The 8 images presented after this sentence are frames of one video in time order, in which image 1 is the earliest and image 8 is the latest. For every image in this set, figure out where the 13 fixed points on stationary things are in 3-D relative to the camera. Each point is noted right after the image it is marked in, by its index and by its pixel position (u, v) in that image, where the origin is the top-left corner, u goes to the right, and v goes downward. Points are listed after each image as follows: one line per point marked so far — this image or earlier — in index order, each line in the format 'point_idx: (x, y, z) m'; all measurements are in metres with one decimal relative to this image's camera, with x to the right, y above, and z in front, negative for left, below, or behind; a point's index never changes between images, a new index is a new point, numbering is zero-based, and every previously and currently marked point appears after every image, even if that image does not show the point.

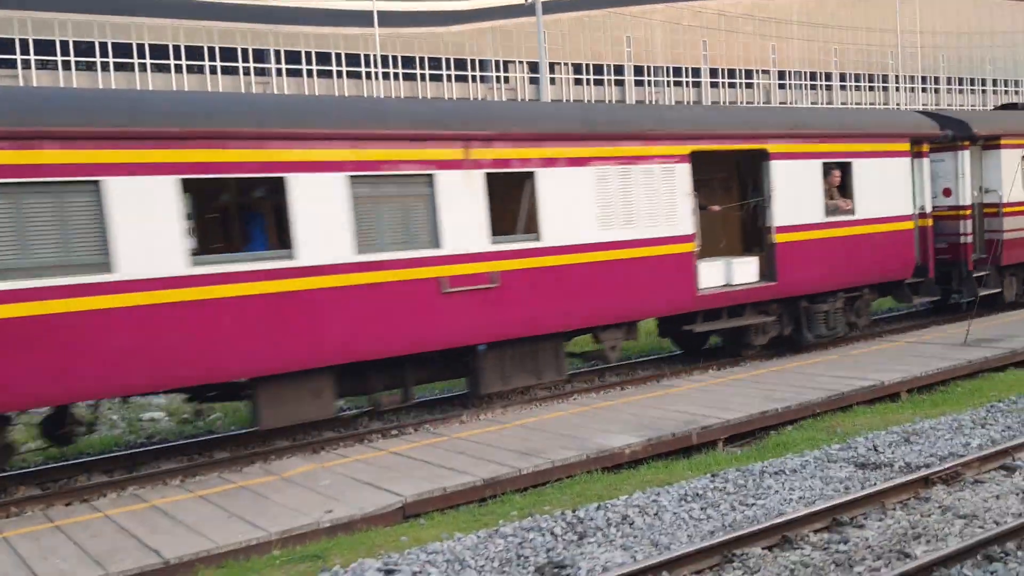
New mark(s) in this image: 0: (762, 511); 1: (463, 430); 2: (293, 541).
0: (+1.4, -1.3, +5.7) m
1: (-0.4, -1.2, +8.1) m
2: (-1.3, -1.4, +5.6) m
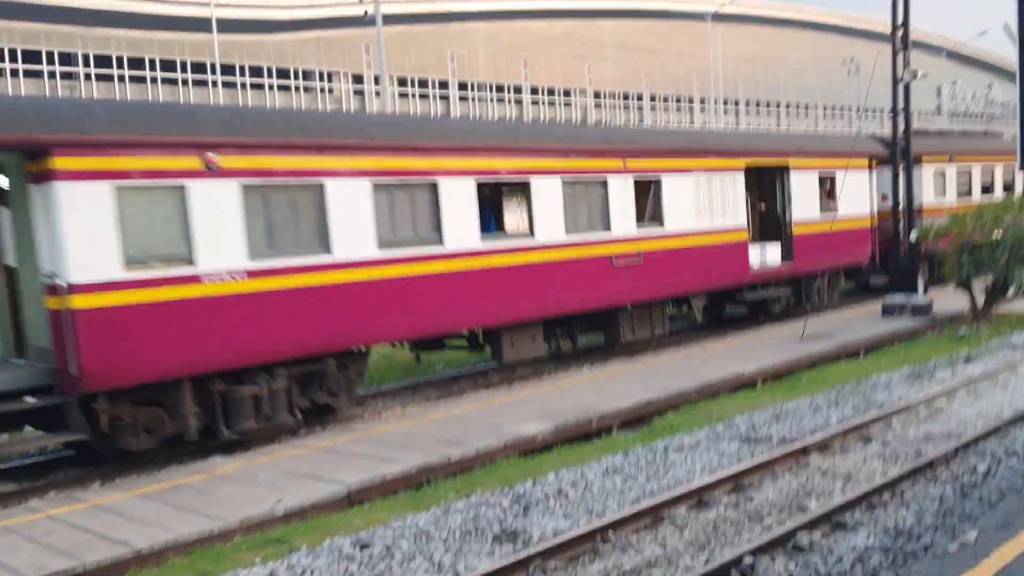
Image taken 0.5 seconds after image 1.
0: (+1.1, -1.3, +6.5) m
1: (-1.2, -1.3, +8.5) m
2: (-1.6, -1.5, +5.9) m
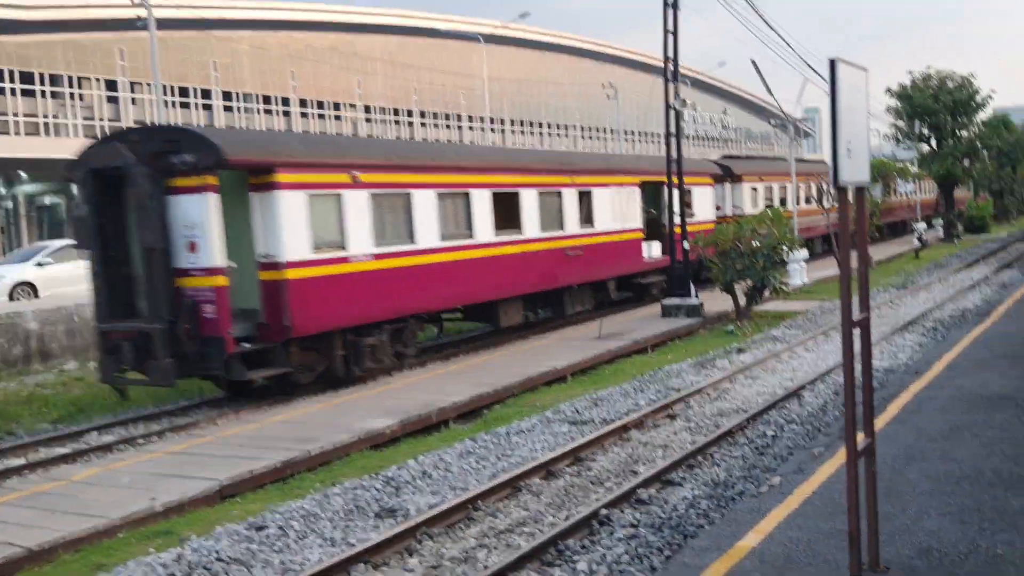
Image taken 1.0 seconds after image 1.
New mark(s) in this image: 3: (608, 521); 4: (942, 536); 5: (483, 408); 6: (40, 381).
0: (+0.1, -1.3, +7.3) m
1: (-2.6, -1.3, +8.7) m
2: (-2.4, -1.5, +6.1) m
3: (+0.6, -1.4, +5.8) m
4: (+2.1, -1.2, +4.7) m
5: (-0.2, -1.1, +9.6) m
6: (-6.7, -1.3, +13.8) m
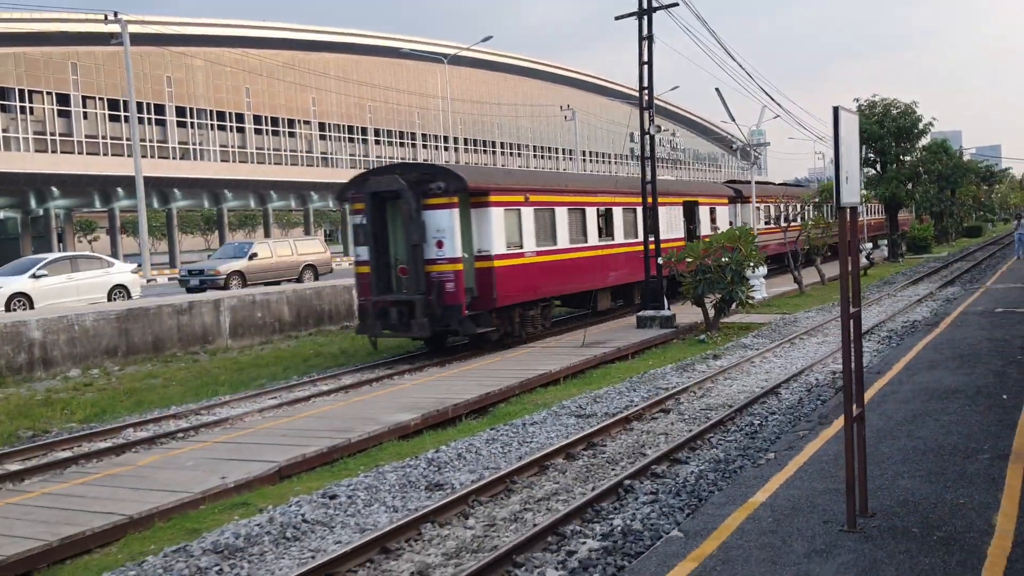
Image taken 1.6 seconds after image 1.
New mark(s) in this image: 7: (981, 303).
0: (+0.2, -1.3, +8.3) m
1: (-2.5, -1.4, +9.5) m
2: (-2.1, -1.5, +7.0) m
3: (+0.8, -1.4, +6.8) m
4: (+2.4, -1.2, +5.8) m
5: (-0.2, -1.2, +10.6) m
6: (-6.9, -1.5, +14.4) m
7: (+8.8, -0.3, +18.2) m
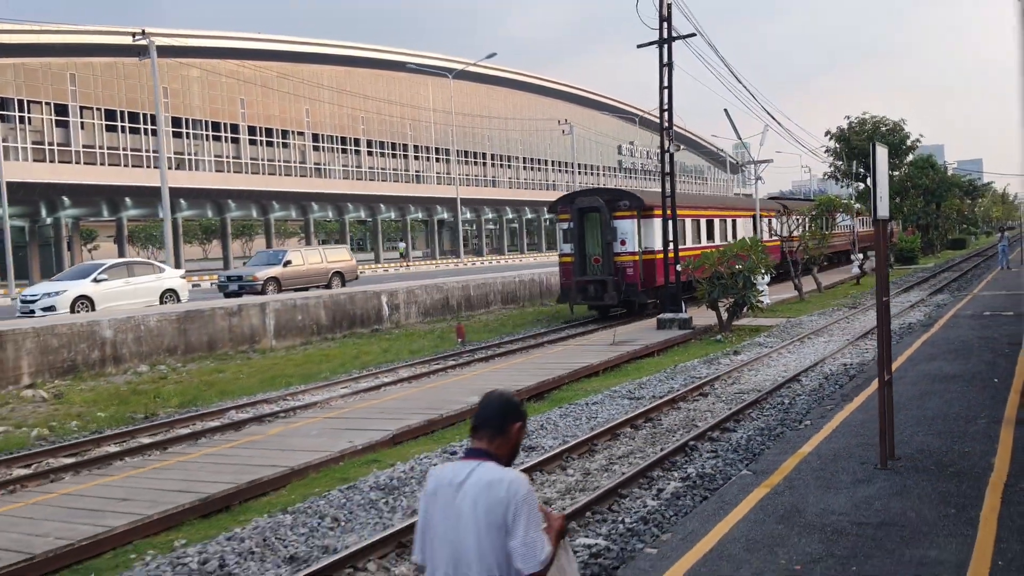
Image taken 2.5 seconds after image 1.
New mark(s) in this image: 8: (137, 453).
0: (+0.9, -1.3, +9.7) m
1: (-1.8, -1.4, +11.0) m
2: (-1.4, -1.5, +8.4) m
3: (+1.6, -1.4, +8.3) m
4: (+3.1, -1.2, +7.3) m
5: (+0.5, -1.2, +12.0) m
6: (-6.3, -1.5, +15.8) m
7: (+9.3, -0.4, +19.9) m
8: (-3.6, -1.6, +9.4) m
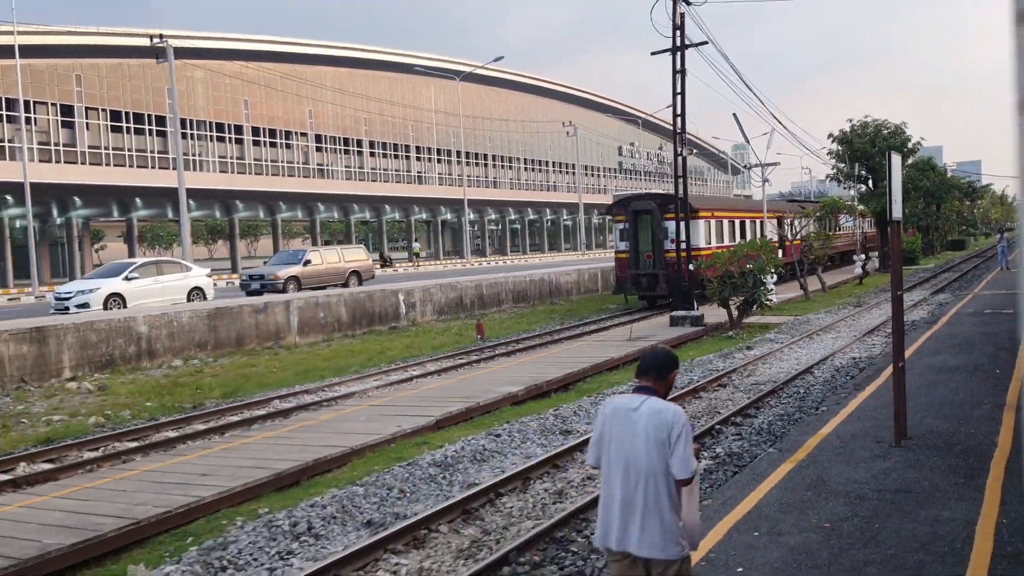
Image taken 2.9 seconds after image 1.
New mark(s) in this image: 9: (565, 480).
0: (+1.3, -1.3, +10.4) m
1: (-1.5, -1.3, +11.7) m
2: (-1.1, -1.4, +9.1) m
3: (+1.9, -1.3, +9.0) m
4: (+3.5, -1.1, +8.0) m
5: (+0.8, -1.2, +12.7) m
6: (-5.9, -1.5, +16.5) m
7: (+9.7, -0.4, +20.6) m
8: (-3.2, -1.5, +10.0) m
9: (+0.4, -1.5, +7.6) m
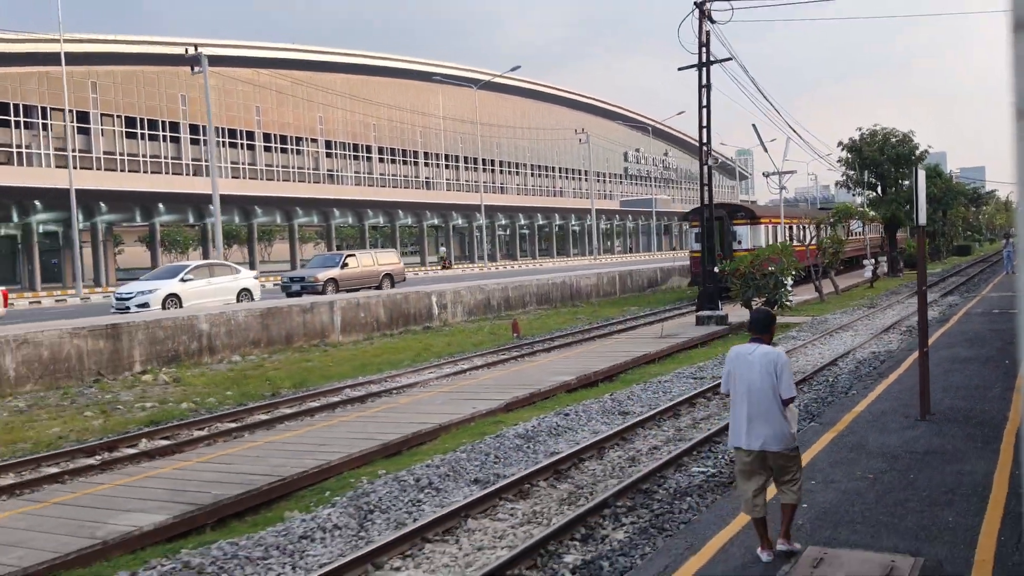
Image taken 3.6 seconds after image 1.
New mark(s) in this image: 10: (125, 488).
0: (+2.0, -1.2, +11.6) m
1: (-0.8, -1.3, +12.9) m
2: (-0.4, -1.4, +10.3) m
3: (+2.6, -1.3, +10.1) m
4: (+4.2, -1.1, +9.2) m
5: (+1.5, -1.2, +13.9) m
6: (-5.2, -1.5, +17.7) m
7: (+10.4, -0.4, +21.7) m
8: (-2.5, -1.5, +11.2) m
9: (+1.1, -1.5, +8.8) m
10: (-3.0, -1.6, +7.6) m
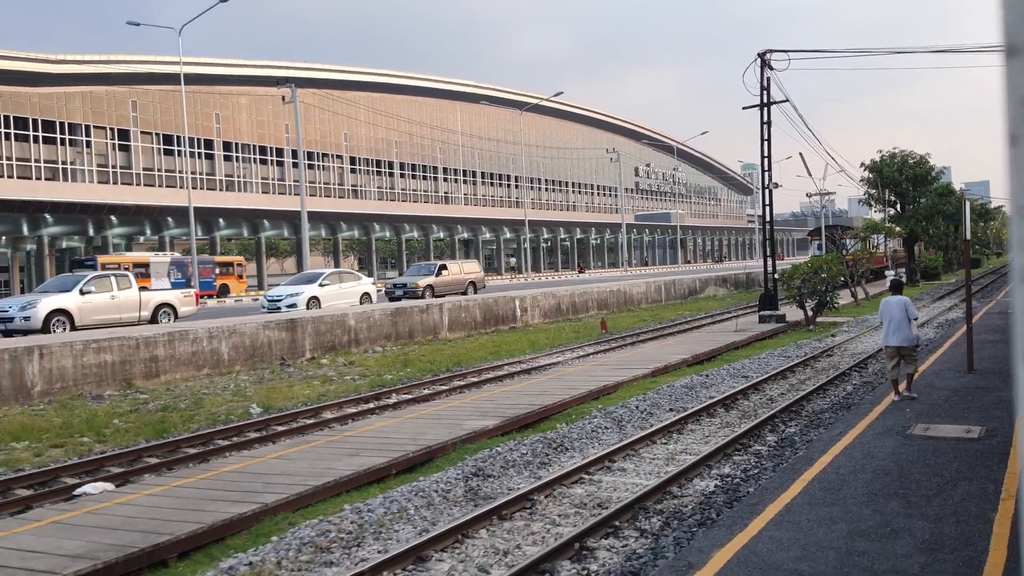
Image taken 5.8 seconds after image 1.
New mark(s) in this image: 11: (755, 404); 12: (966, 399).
0: (+4.2, -1.2, +15.4) m
1: (+1.4, -1.3, +16.7) m
2: (+1.8, -1.3, +14.1) m
3: (+4.8, -1.2, +13.9) m
4: (+6.4, -1.0, +13.0) m
5: (+3.8, -1.2, +17.7) m
6: (-2.9, -1.5, +21.5) m
7: (+12.7, -0.6, +25.5) m
8: (-0.3, -1.5, +15.1) m
9: (+3.3, -1.4, +12.6) m
10: (-0.8, -1.5, +11.4) m
11: (+2.9, -1.4, +11.8) m
12: (+4.8, -1.2, +10.3) m
